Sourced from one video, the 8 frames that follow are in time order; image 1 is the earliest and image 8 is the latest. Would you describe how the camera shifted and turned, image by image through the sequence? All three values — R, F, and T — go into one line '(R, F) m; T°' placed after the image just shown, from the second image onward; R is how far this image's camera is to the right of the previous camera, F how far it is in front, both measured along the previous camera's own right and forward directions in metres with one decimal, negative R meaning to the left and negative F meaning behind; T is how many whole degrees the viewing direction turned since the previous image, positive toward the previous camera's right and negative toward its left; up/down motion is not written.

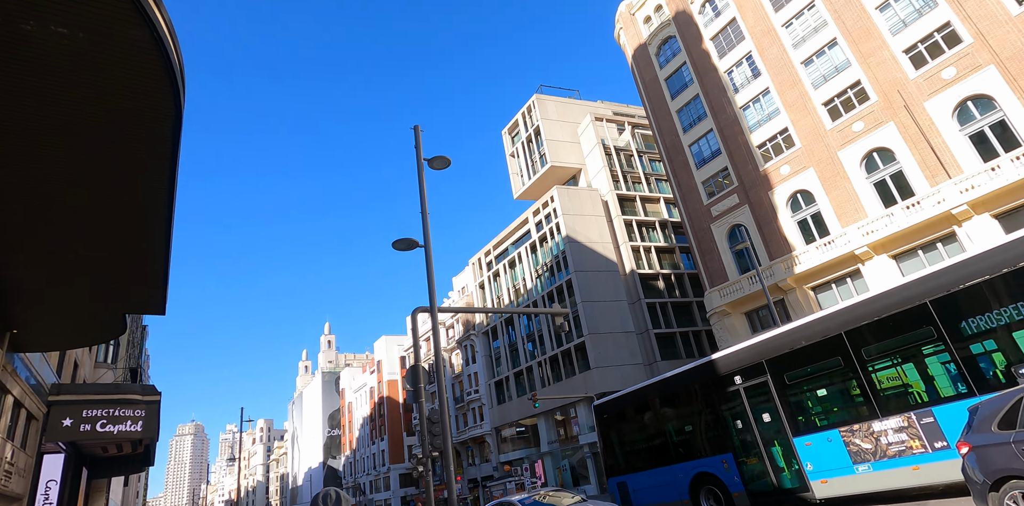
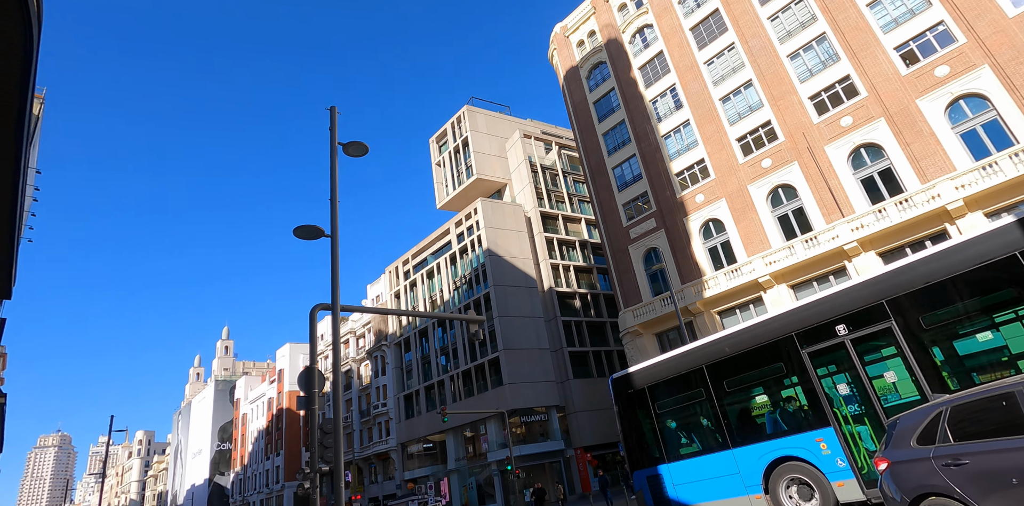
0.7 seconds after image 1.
(0.0, +0.6) m; +8°
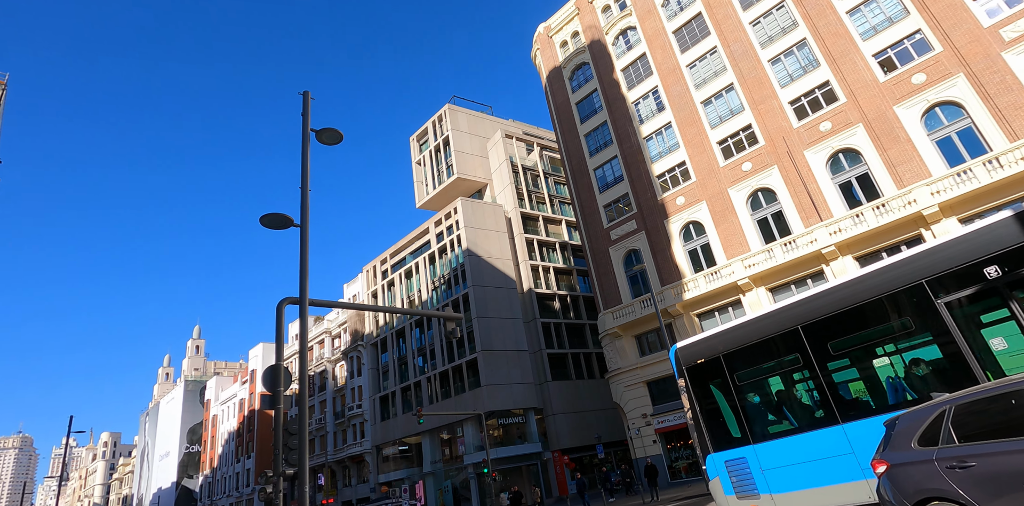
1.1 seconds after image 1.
(0.0, +0.4) m; +2°
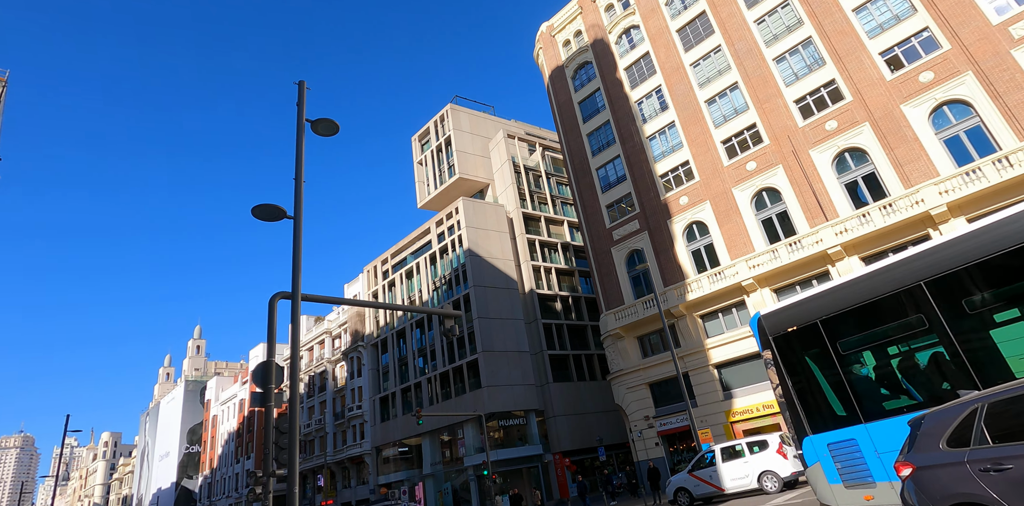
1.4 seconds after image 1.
(0.0, +0.3) m; 0°
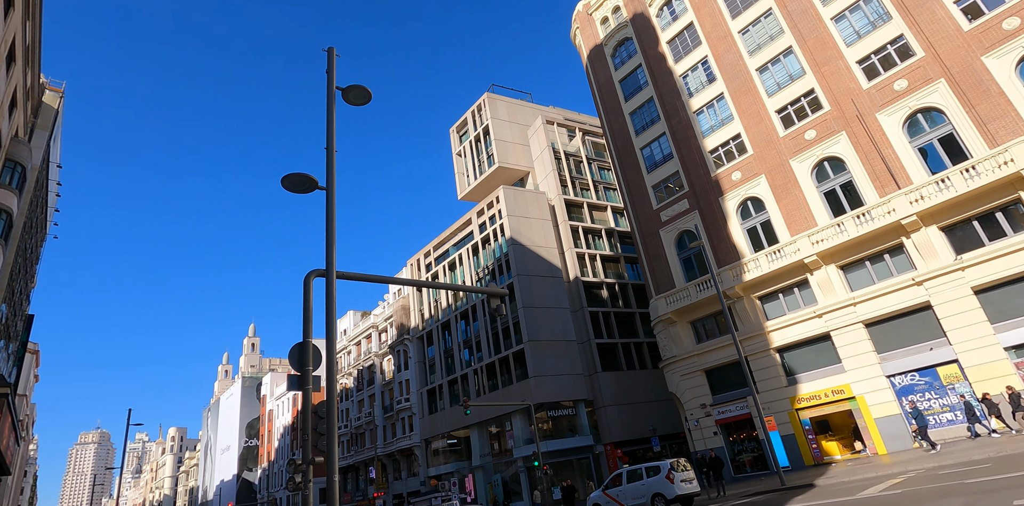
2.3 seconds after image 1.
(-0.1, +0.9) m; -4°
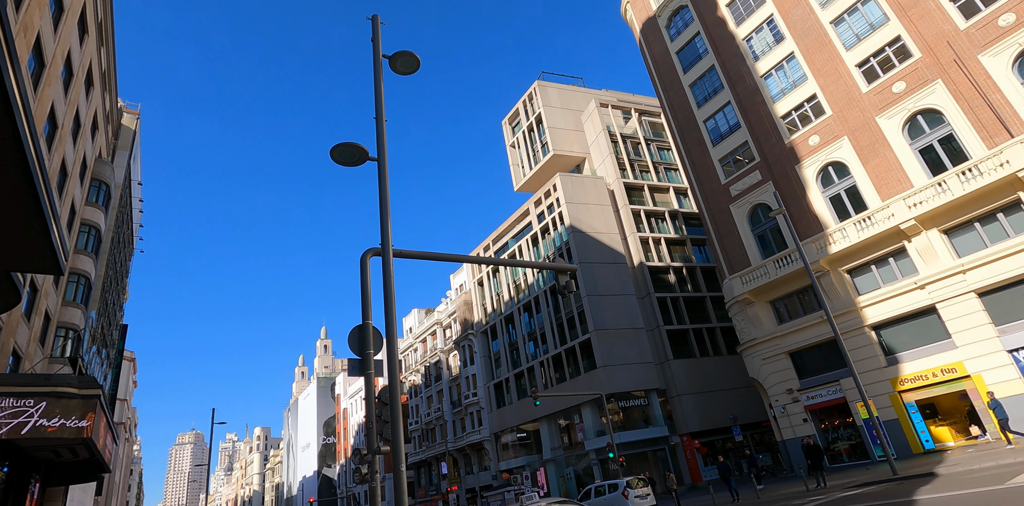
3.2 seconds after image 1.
(-0.1, +0.9) m; -6°
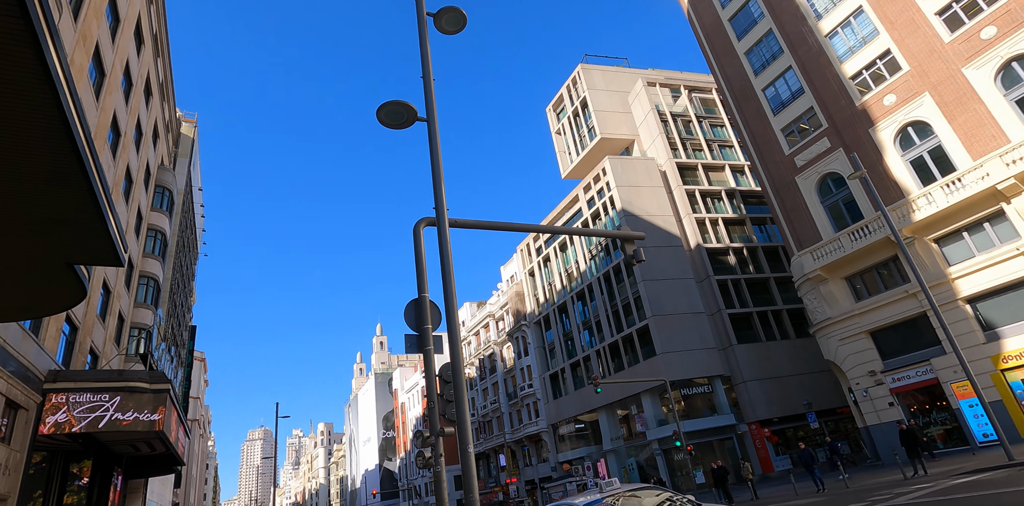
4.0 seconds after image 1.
(-0.2, +0.7) m; -5°
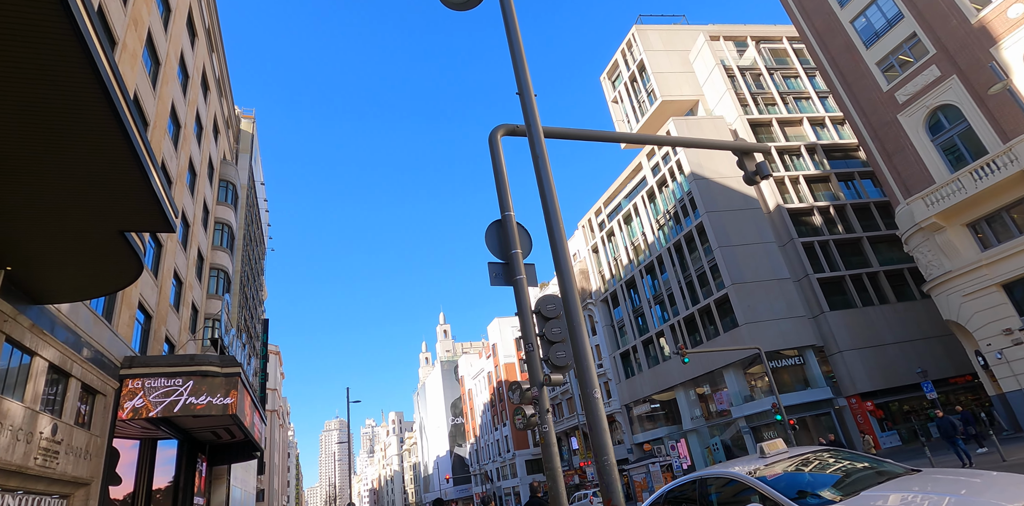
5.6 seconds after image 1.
(-0.6, +1.5) m; -6°
